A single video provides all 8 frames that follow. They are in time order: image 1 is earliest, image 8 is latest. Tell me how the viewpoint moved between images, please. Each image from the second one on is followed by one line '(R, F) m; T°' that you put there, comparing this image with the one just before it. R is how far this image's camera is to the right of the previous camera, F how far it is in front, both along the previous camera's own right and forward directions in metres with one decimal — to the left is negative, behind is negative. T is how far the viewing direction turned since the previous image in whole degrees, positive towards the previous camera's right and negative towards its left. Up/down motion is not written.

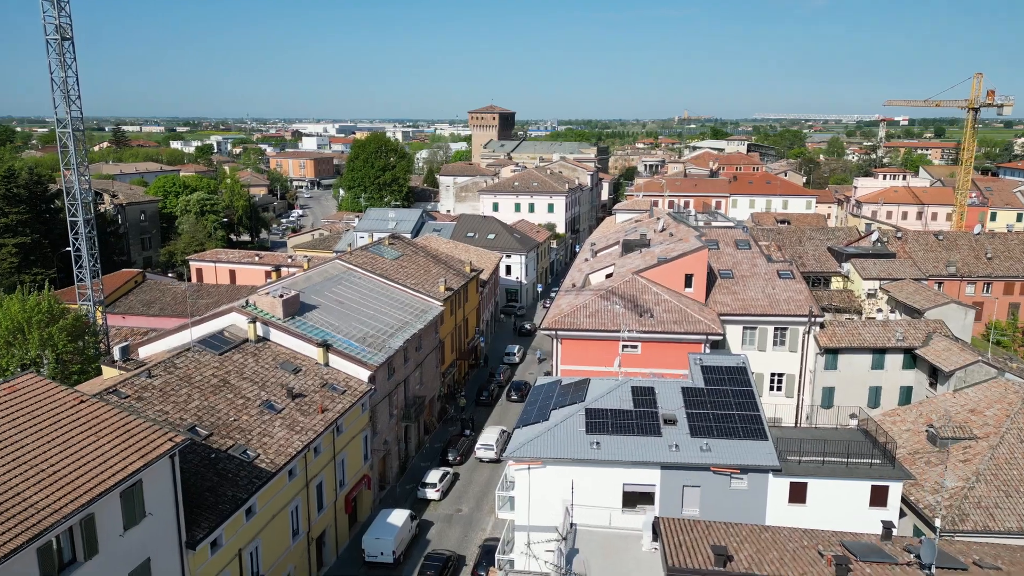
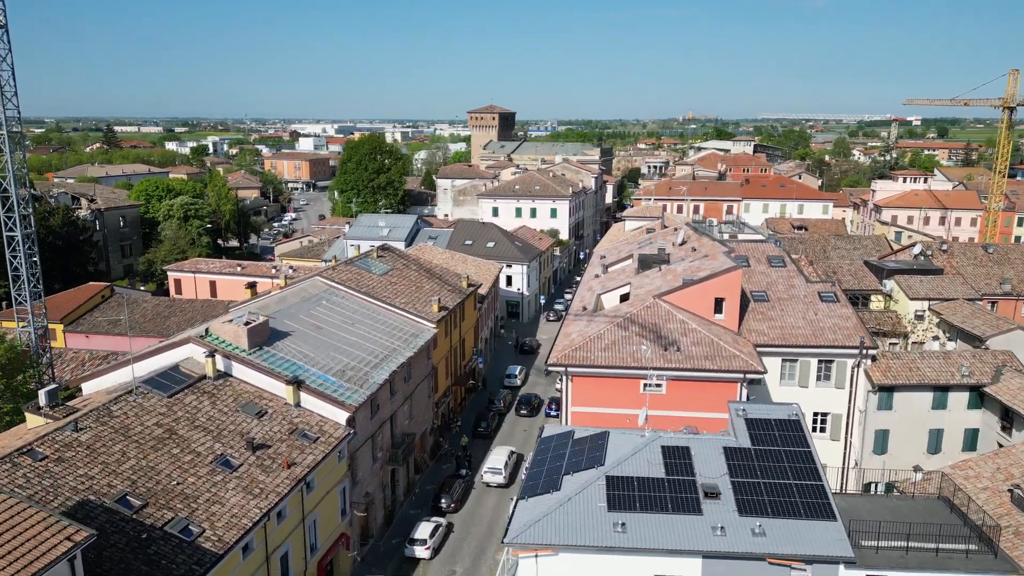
(-0.1, +3.7) m; 0°
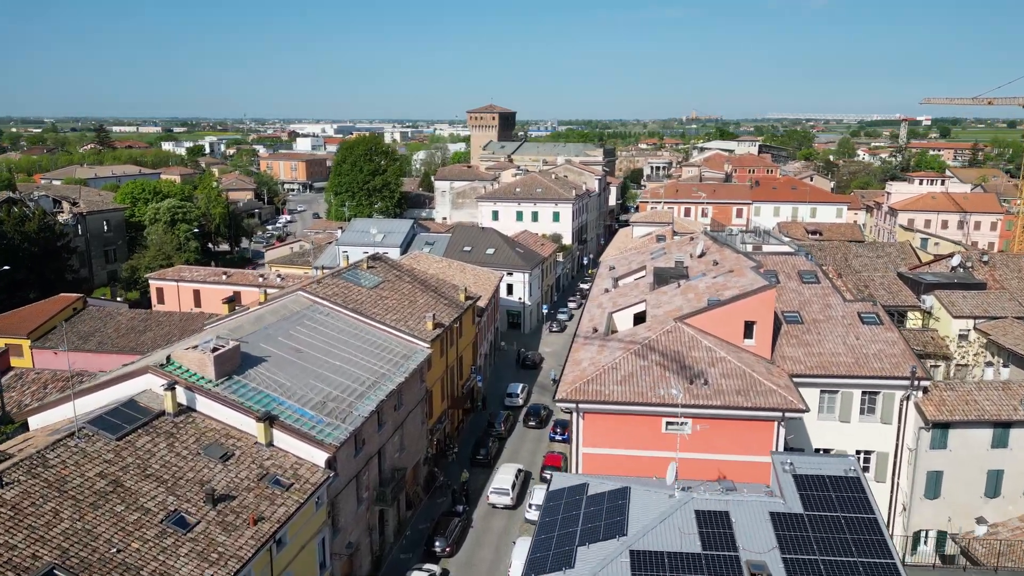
(-0.1, +2.7) m; 0°
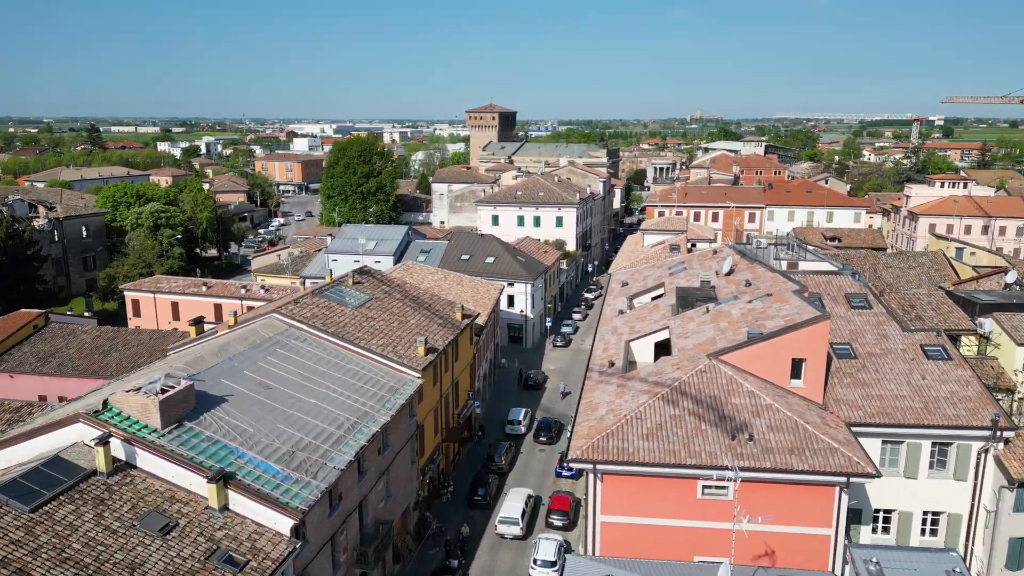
(-0.1, +3.3) m; 0°
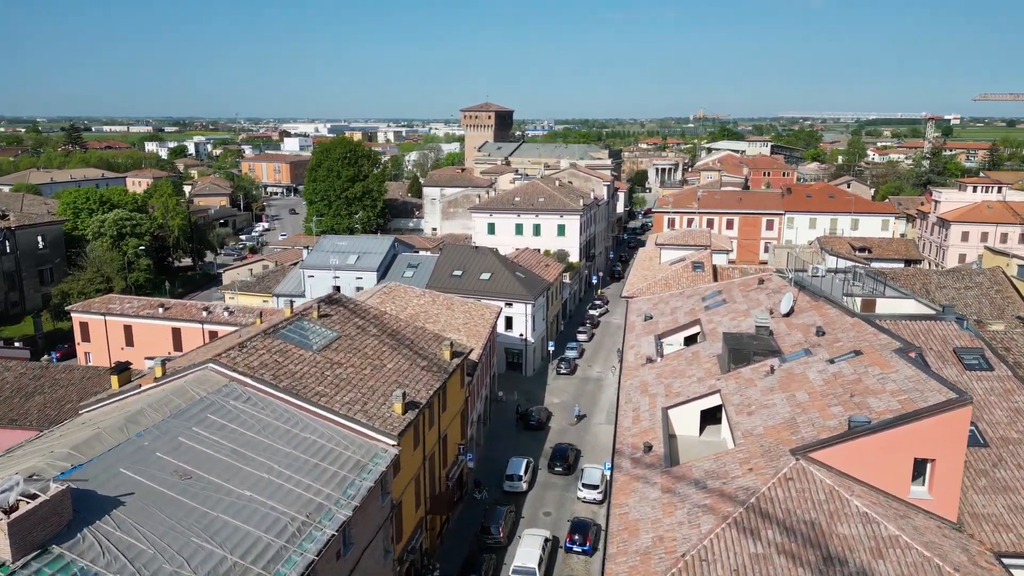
(-0.1, +5.1) m; 0°
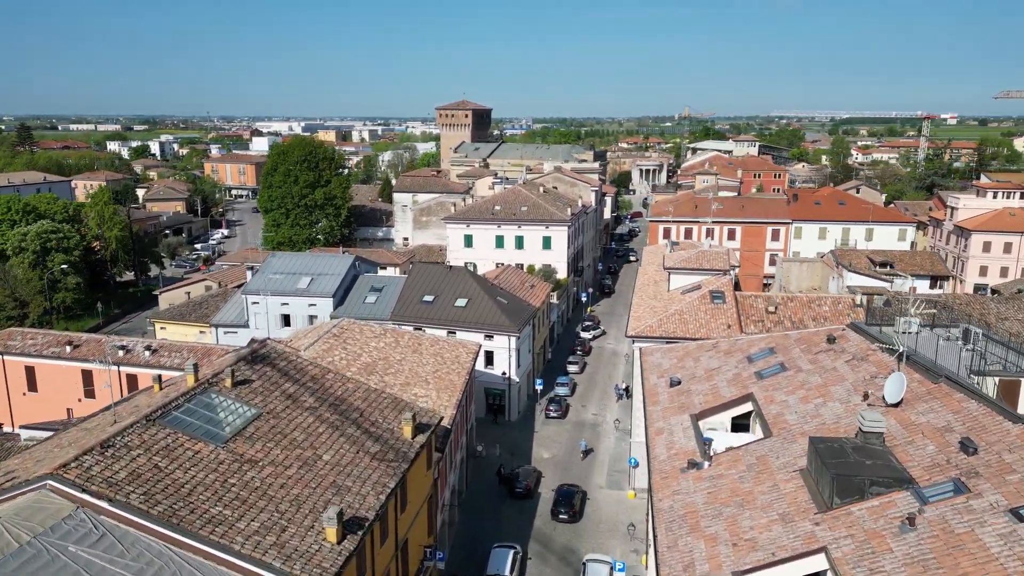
(-0.1, +6.1) m; +2°
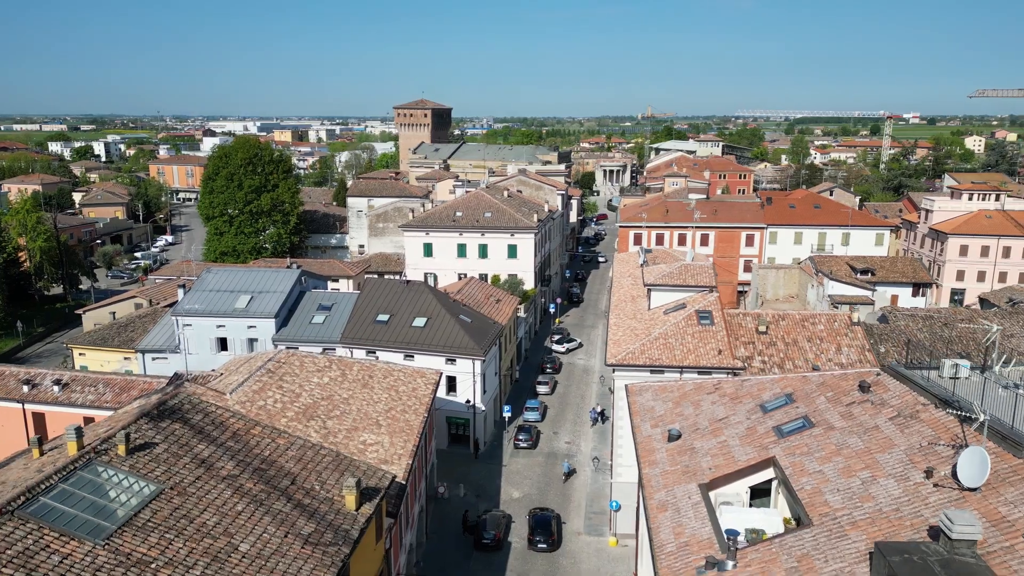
(0.0, +3.2) m; +3°
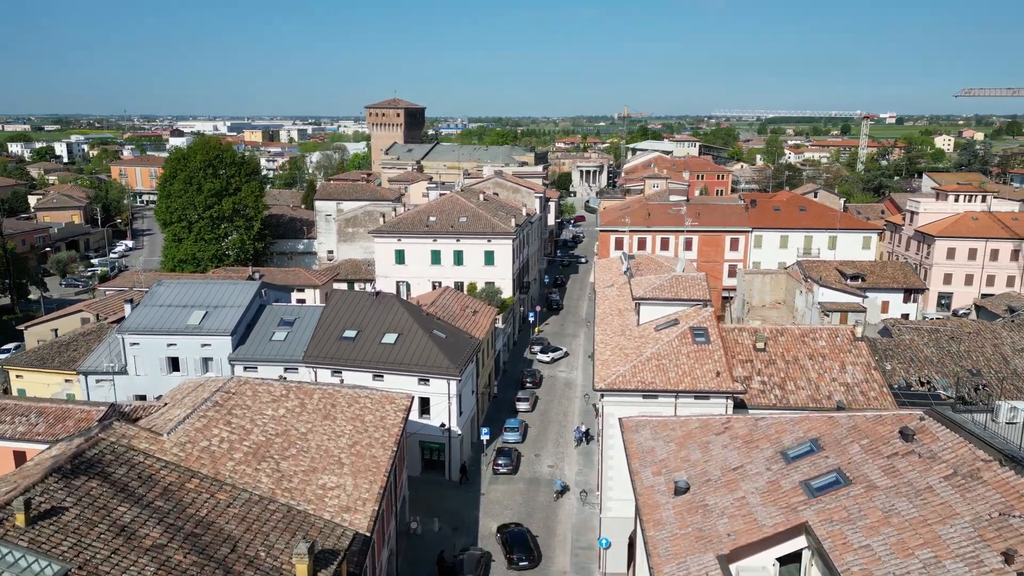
(-0.1, +2.2) m; +2°
